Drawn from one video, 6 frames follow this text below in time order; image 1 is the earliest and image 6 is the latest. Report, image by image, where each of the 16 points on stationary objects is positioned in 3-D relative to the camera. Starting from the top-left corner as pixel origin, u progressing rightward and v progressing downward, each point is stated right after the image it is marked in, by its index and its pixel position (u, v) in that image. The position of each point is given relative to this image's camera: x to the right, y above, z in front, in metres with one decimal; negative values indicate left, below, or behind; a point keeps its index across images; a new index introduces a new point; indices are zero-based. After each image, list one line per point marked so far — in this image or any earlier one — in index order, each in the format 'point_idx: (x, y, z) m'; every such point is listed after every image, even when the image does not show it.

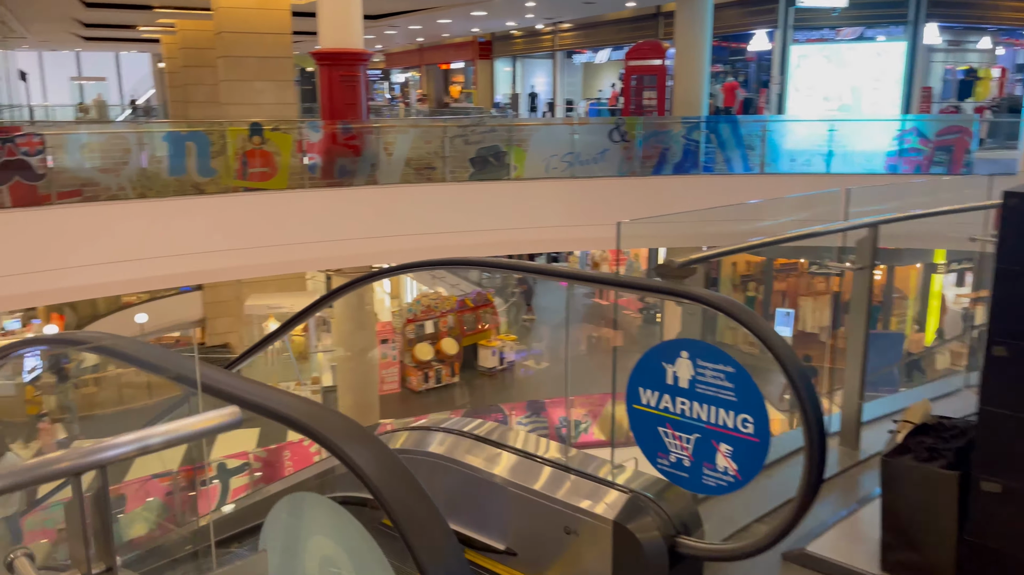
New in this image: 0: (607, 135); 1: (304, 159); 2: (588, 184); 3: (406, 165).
0: (+1.2, +2.0, +10.6) m
1: (-2.3, +1.4, +9.2) m
2: (+1.0, +1.3, +10.6) m
3: (-1.3, +1.5, +9.8) m
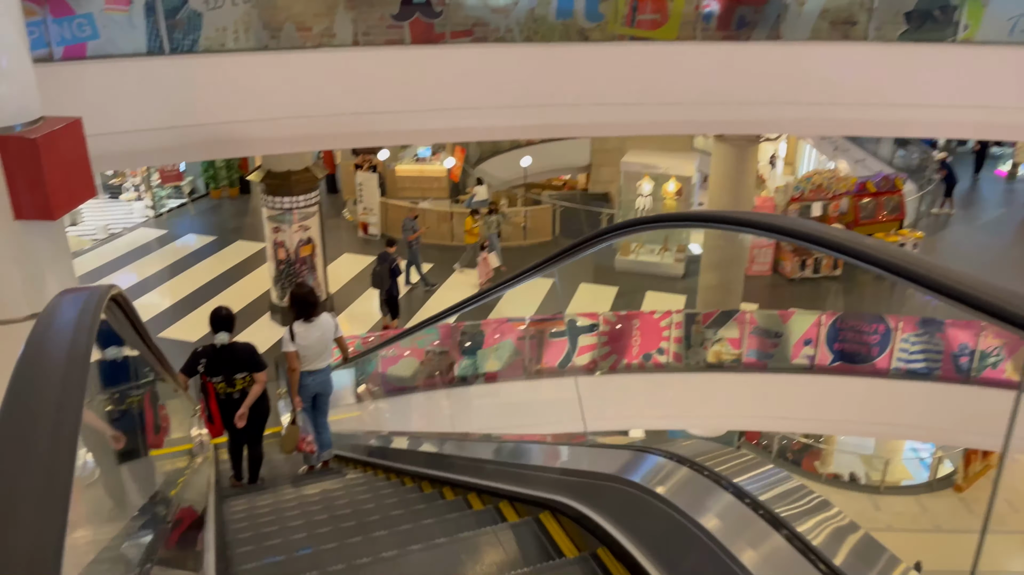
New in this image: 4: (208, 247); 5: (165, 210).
0: (+5.7, +2.8, +7.7) m
1: (+1.9, +2.8, +8.1) m
2: (+5.4, +2.3, +8.0) m
3: (+3.1, +2.7, +8.2) m
4: (-5.0, +0.7, +13.6) m
5: (-6.5, +1.5, +15.4) m
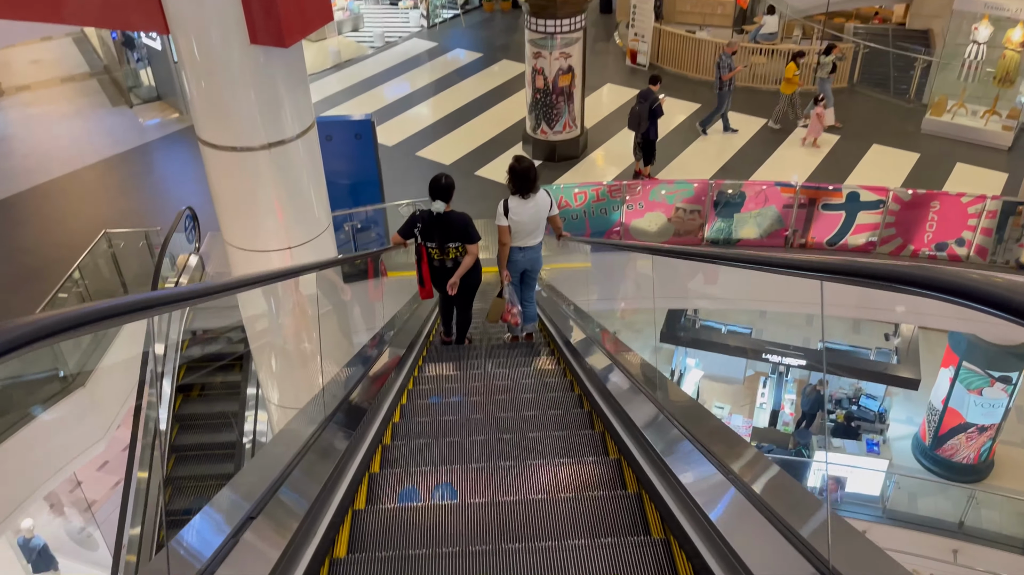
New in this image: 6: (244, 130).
0: (+7.9, +2.9, +4.3) m
1: (+4.4, +3.6, +5.8) m
2: (+7.6, +2.5, +4.7) m
3: (+5.5, +3.3, +5.5) m
4: (-0.6, +3.7, +13.4) m
5: (-1.4, +5.0, +15.3) m
6: (-1.4, +0.8, +4.4) m
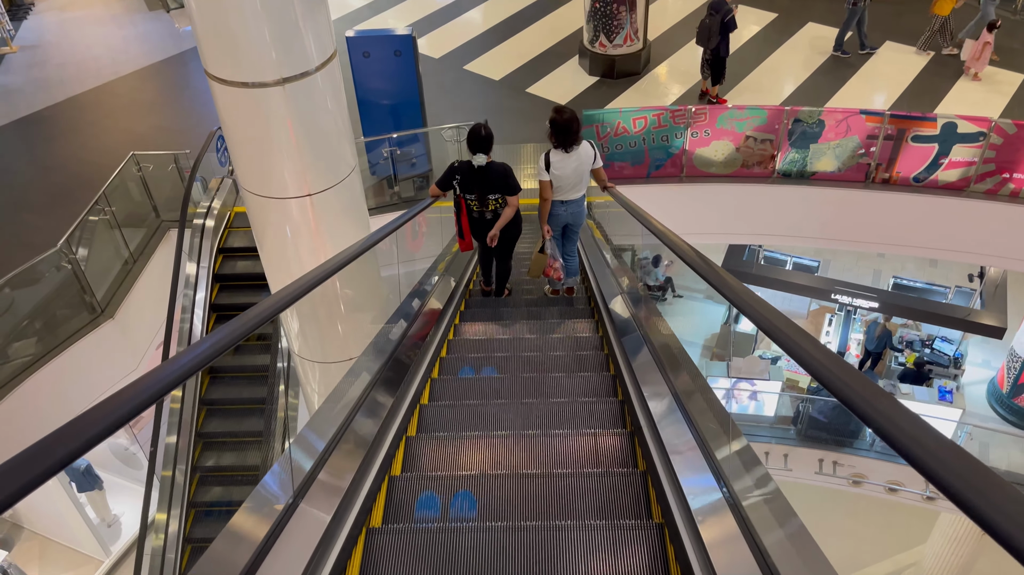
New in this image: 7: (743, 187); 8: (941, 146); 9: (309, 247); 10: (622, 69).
0: (+8.1, +2.9, +2.9) m
1: (+4.7, +3.8, +4.6) m
2: (+7.9, +2.5, +3.4) m
3: (+5.9, +3.4, +4.2) m
4: (+0.3, +4.9, +12.4) m
5: (-0.3, +6.4, +14.1) m
6: (-1.2, +1.1, +3.8) m
7: (+2.3, +1.0, +8.1) m
8: (+3.9, +1.3, +7.4) m
9: (-1.2, +0.2, +4.6) m
10: (+1.3, +2.5, +9.4) m
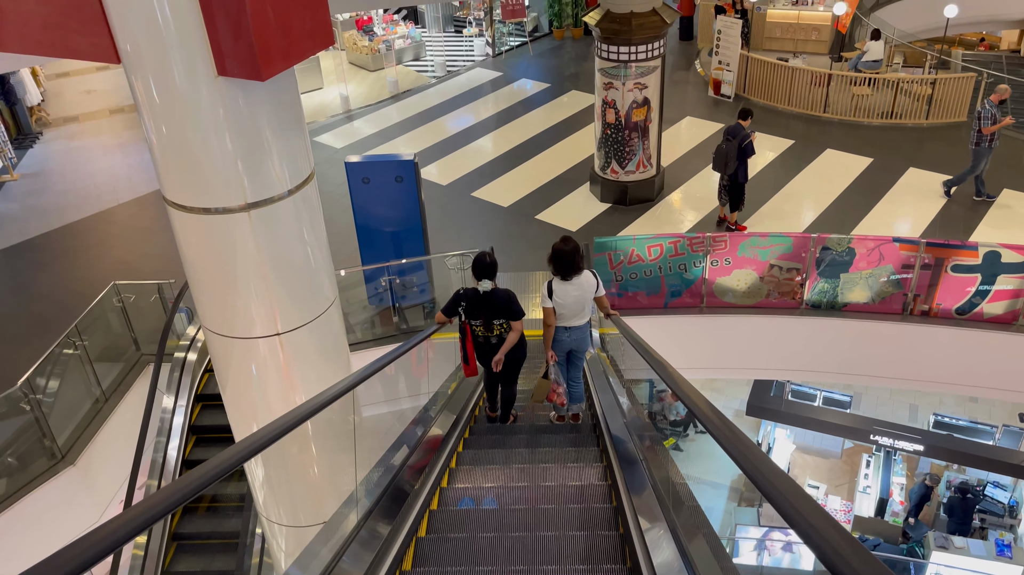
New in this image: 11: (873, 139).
0: (+8.1, +2.3, +2.6) m
1: (+4.8, +3.0, +4.4) m
2: (+7.9, +1.9, +3.0) m
3: (+5.9, +2.7, +4.0) m
4: (+0.4, +2.9, +12.4) m
5: (-0.1, +4.2, +14.4) m
6: (-1.2, +0.4, +3.4) m
7: (+2.4, -0.3, +7.5) m
8: (+4.0, +0.1, +6.9) m
9: (-1.2, -0.5, +4.0) m
10: (+1.4, +1.0, +9.1) m
11: (+4.5, +1.9, +10.2) m
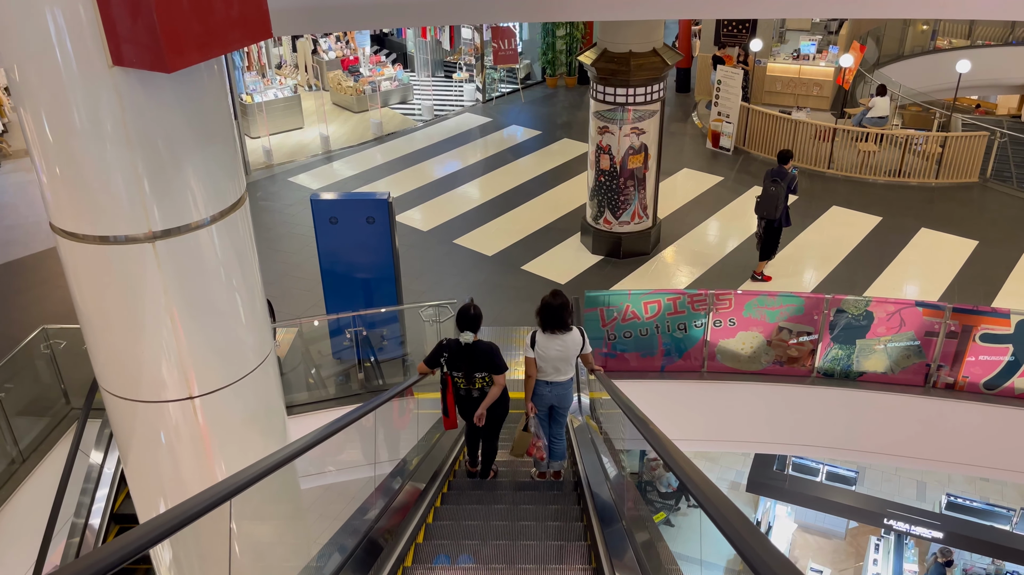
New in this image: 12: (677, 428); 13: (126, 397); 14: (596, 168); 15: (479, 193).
0: (+8.1, +1.9, +2.1) m
1: (+4.7, +2.6, +4.0) m
2: (+7.8, +1.5, +2.5) m
3: (+5.8, +2.3, +3.6) m
4: (+0.3, +2.1, +11.9) m
5: (-0.3, +3.3, +13.9) m
6: (-1.3, +0.3, +2.7) m
7: (+2.2, -0.8, +6.8) m
8: (+3.8, -0.5, +6.2) m
9: (-1.3, -0.7, +3.3) m
10: (+1.2, +0.4, +8.5) m
11: (+4.3, +1.1, +9.7) m
12: (+1.4, -1.2, +7.2) m
13: (-1.4, -0.4, +3.1) m
14: (+0.8, +1.2, +8.1) m
15: (-0.4, +1.2, +10.1) m
